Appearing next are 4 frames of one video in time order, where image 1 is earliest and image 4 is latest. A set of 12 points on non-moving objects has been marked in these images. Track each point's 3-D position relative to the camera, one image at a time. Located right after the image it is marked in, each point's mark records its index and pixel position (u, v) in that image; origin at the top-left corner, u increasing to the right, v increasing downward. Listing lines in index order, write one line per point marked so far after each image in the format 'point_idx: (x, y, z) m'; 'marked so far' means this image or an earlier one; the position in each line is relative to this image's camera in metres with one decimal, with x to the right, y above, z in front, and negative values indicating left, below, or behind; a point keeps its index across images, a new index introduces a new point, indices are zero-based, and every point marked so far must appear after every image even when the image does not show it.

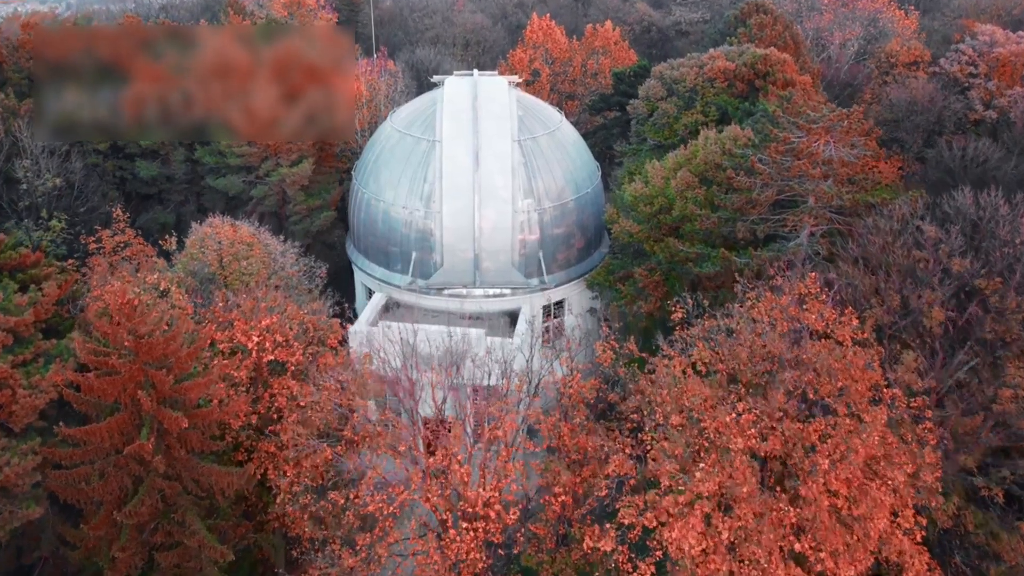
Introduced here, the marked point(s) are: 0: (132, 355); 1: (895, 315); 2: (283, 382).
0: (-7.7, -1.4, +16.2) m
1: (+9.2, -0.7, +19.0) m
2: (-5.4, -2.2, +18.9) m
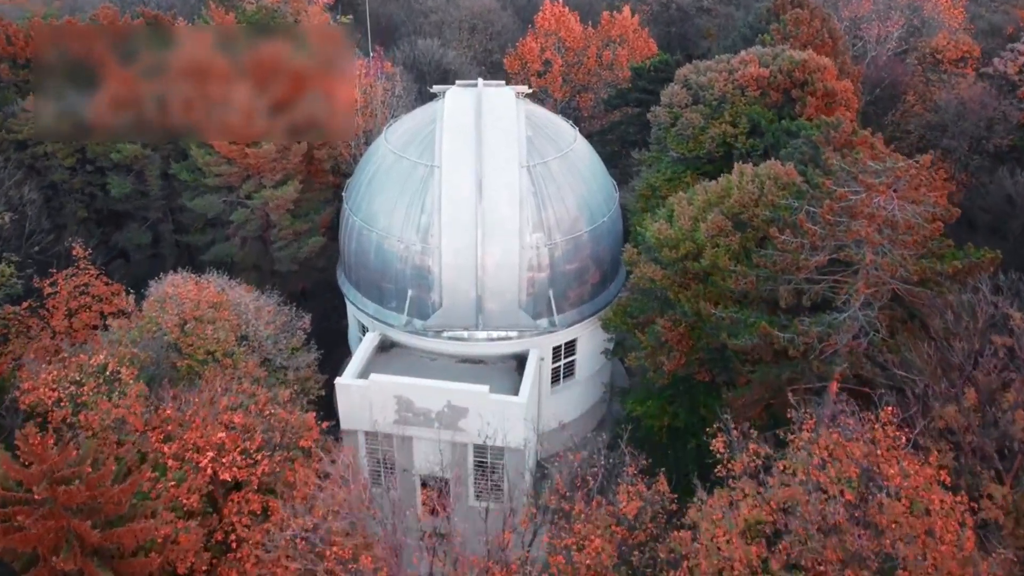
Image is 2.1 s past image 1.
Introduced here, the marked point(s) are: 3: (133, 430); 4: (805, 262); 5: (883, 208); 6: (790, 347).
0: (-7.7, -3.6, +13.3) m
1: (+9.2, -2.8, +15.8) m
2: (-5.4, -4.2, +15.9) m
3: (-7.9, -3.0, +16.6) m
4: (+7.2, +0.6, +19.5) m
5: (+8.4, +1.8, +18.1) m
6: (+6.9, -1.5, +19.7) m
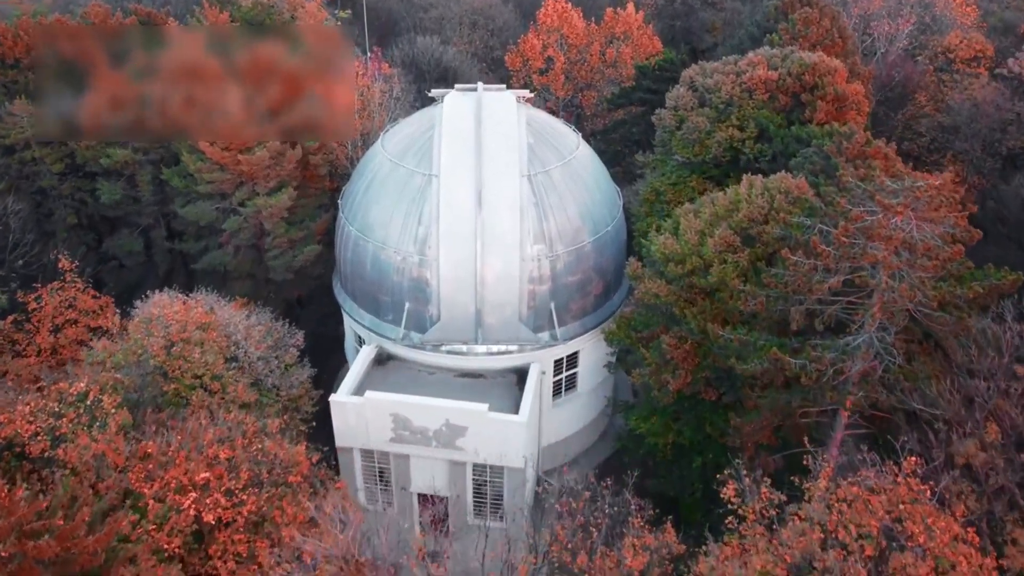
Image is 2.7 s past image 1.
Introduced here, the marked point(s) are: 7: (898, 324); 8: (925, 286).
0: (-7.7, -4.2, +12.6) m
1: (+9.2, -3.4, +15.0) m
2: (-5.4, -4.8, +15.2) m
3: (-7.9, -3.5, +15.8) m
4: (+7.2, +0.1, +18.7) m
5: (+8.4, +1.2, +17.2) m
6: (+6.8, -2.0, +18.9) m
7: (+8.8, -0.8, +18.2) m
8: (+9.2, 0.0, +17.8) m
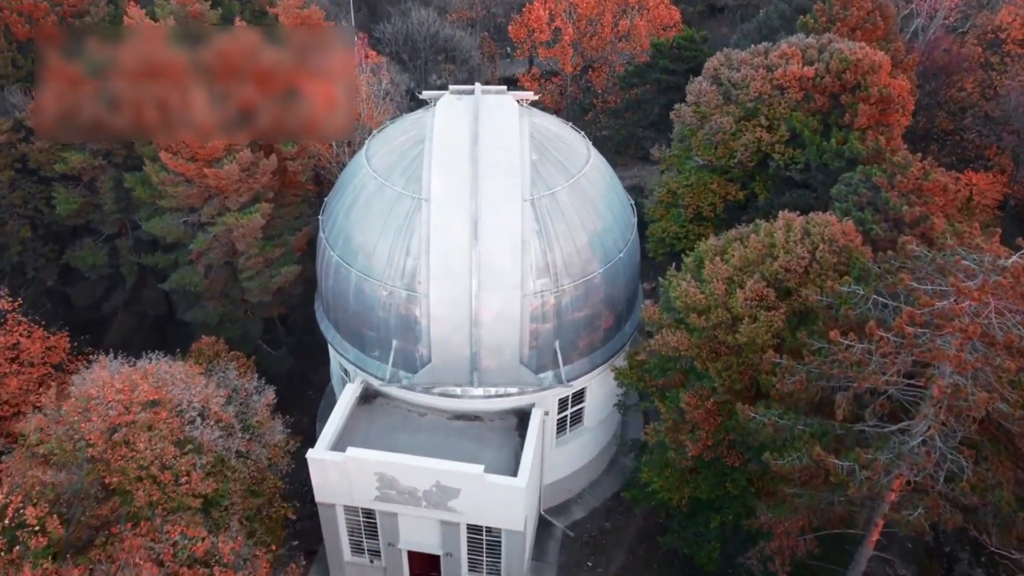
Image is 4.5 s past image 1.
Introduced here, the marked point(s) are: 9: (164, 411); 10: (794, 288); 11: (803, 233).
0: (-7.9, -6.3, +10.0) m
1: (+9.1, -5.5, +12.3) m
2: (-5.5, -6.7, +12.7) m
3: (-8.0, -5.4, +13.3) m
4: (+7.1, -1.7, +15.7) m
5: (+8.3, -0.7, +14.2) m
6: (+6.8, -3.8, +16.1) m
7: (+8.7, -2.7, +15.3) m
8: (+9.2, -1.8, +14.8) m
9: (-7.7, -2.7, +17.6) m
10: (+6.8, 0.0, +19.1) m
11: (+7.2, +1.4, +19.6) m
